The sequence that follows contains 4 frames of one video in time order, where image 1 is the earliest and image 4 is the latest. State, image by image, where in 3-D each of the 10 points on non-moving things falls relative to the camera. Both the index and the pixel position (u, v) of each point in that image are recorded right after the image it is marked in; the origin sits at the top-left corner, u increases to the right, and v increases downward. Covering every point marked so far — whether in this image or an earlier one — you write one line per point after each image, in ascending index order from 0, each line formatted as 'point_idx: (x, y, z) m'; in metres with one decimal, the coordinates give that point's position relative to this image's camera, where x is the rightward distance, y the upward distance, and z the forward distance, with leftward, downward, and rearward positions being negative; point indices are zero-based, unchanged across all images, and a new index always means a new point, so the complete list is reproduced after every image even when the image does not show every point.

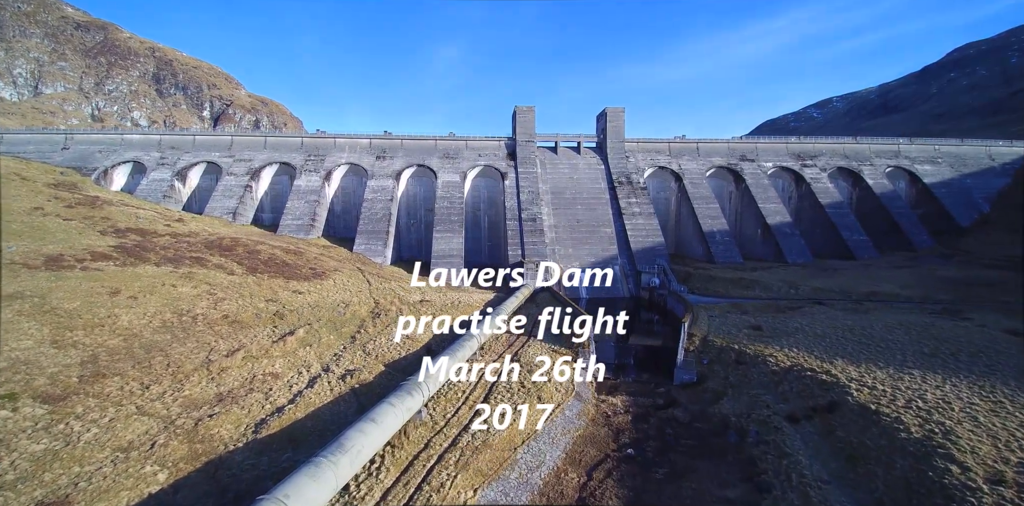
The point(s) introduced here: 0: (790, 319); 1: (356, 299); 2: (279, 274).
0: (+8.2, -2.0, +11.9) m
1: (-5.1, -1.5, +13.1) m
2: (-8.0, -0.7, +14.0) m
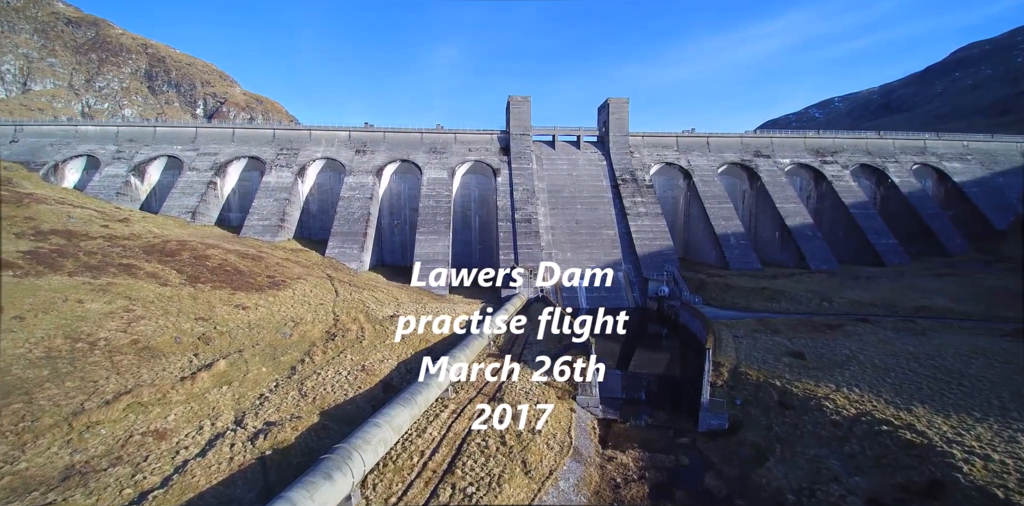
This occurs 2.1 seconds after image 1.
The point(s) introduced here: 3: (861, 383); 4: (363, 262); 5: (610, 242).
0: (+7.8, -2.2, +9.8) m
1: (-5.4, -1.7, +11.0) m
2: (-8.4, -0.9, +11.9) m
3: (+6.6, -2.5, +7.7) m
4: (-6.5, -0.4, +17.7) m
5: (+4.6, +0.5, +18.8) m
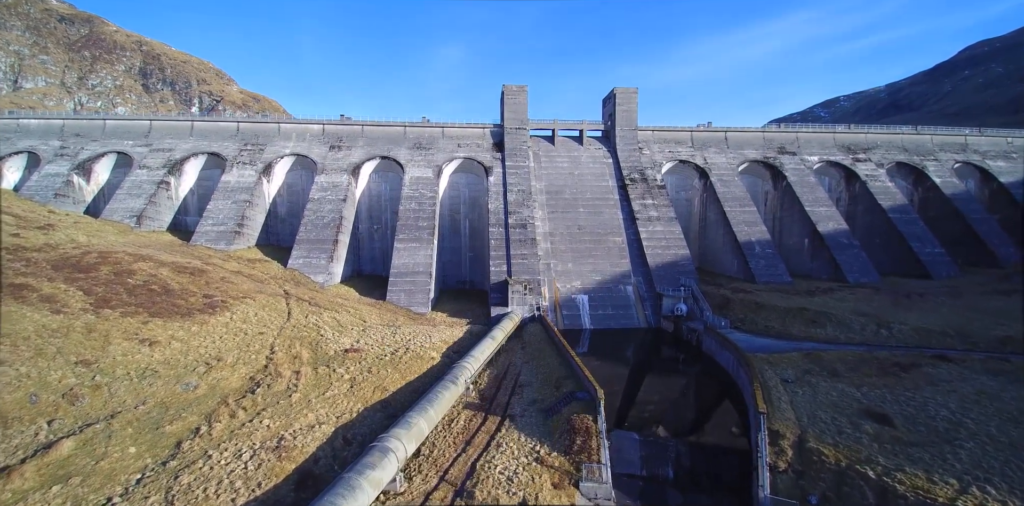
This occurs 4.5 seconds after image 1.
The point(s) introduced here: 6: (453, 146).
0: (+7.5, -2.7, +7.4) m
1: (-5.7, -2.1, +8.6) m
2: (-8.7, -1.3, +9.5) m
3: (+6.3, -2.9, +5.3) m
4: (-6.8, -0.8, +15.3) m
5: (+4.3, +0.1, +16.4) m
6: (-2.8, +5.2, +19.5) m
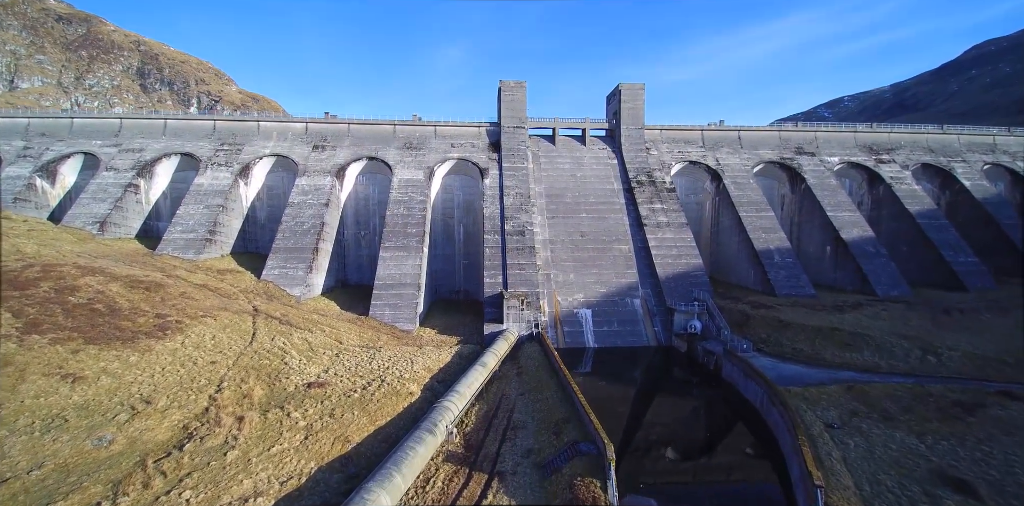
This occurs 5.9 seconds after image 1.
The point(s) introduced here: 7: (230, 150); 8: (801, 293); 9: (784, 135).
0: (+7.3, -3.0, +6.0) m
1: (-5.9, -2.4, +7.3) m
2: (-8.8, -1.6, +8.2) m
3: (+6.1, -3.2, +3.9) m
4: (-6.9, -1.1, +14.0) m
5: (+4.1, -0.3, +15.0) m
6: (-2.9, +4.8, +18.1) m
7: (-11.8, +4.3, +17.0) m
8: (+10.2, -1.4, +14.3) m
9: (+13.3, +5.7, +19.7) m
